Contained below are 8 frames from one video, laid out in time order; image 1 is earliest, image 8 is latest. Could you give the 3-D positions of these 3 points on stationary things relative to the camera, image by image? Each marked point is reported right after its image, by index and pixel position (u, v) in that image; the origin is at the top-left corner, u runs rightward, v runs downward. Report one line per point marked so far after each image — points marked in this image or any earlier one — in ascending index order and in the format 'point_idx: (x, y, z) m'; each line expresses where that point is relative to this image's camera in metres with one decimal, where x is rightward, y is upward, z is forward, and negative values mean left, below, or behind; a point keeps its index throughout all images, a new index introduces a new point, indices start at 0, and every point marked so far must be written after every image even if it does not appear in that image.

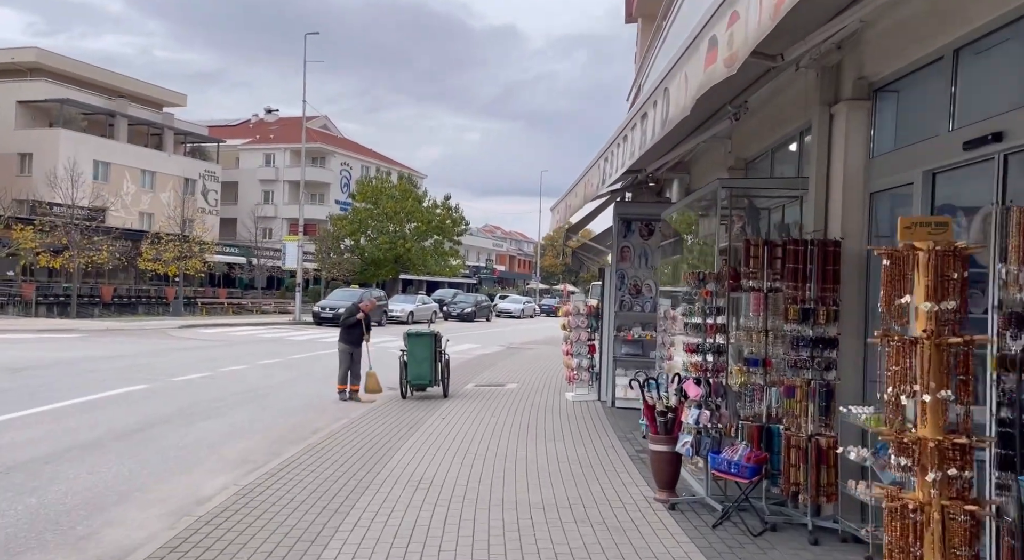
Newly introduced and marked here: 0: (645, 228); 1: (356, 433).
0: (+2.1, +0.8, +12.8) m
1: (-2.0, -1.9, +10.3) m
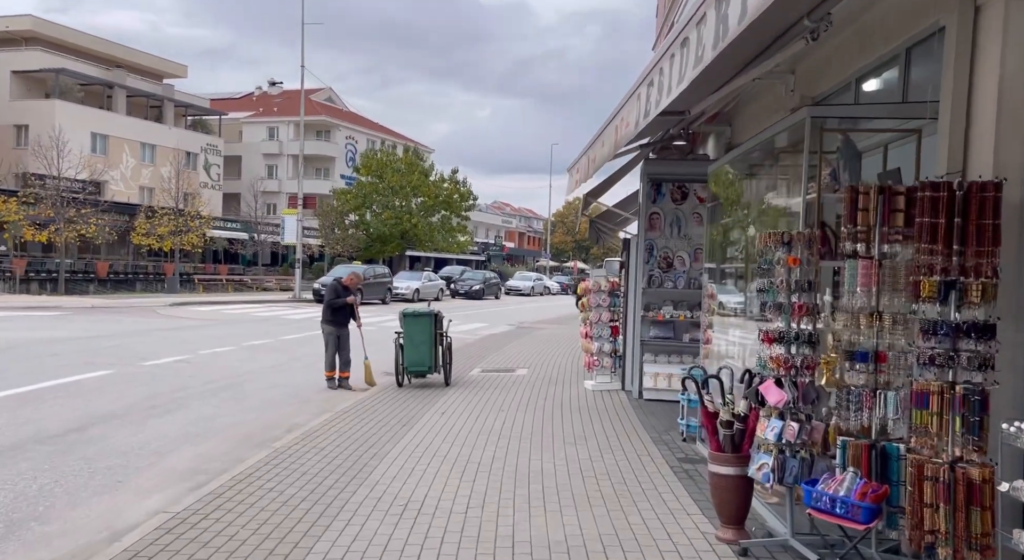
0: (+2.2, +1.2, +11.1) m
1: (-1.9, -1.6, +8.6) m
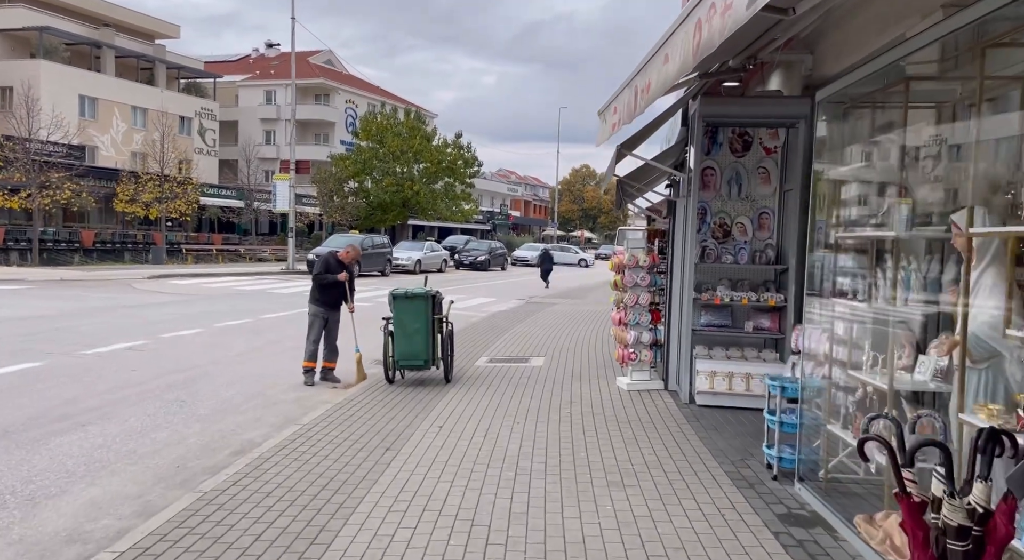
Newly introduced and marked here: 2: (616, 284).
0: (+2.4, +1.5, +8.7) m
1: (-1.7, -1.4, +6.5) m
2: (+1.2, -0.1, +9.4) m
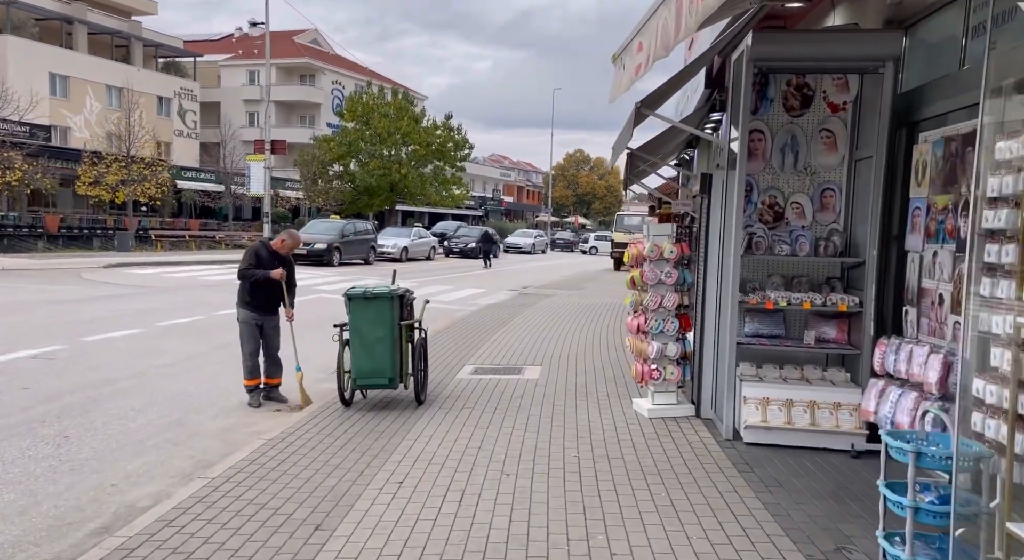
0: (+2.3, +1.5, +6.7) m
1: (-1.8, -1.4, +4.4) m
2: (+1.1, 0.0, +7.4) m
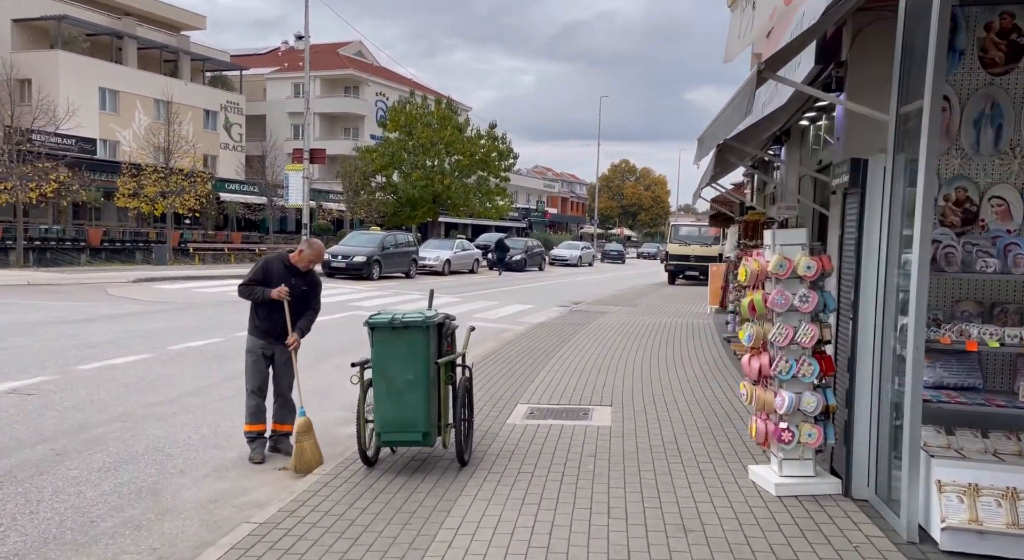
0: (+2.8, +1.4, +4.7) m
1: (-1.4, -1.5, +2.6) m
2: (+1.6, -0.2, +5.4) m
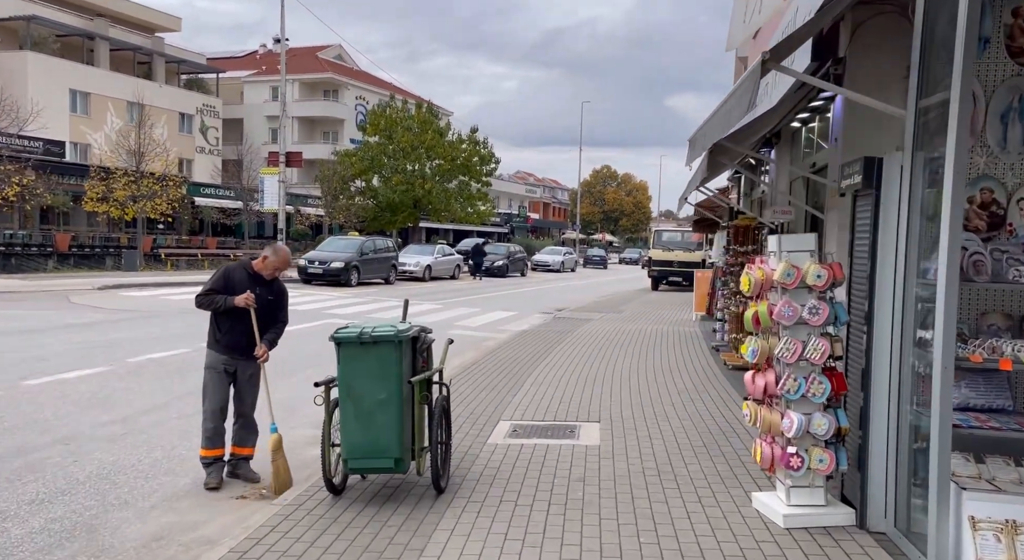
0: (+2.7, +1.3, +4.2) m
1: (-1.5, -1.6, +2.0) m
2: (+1.5, -0.2, +5.0) m
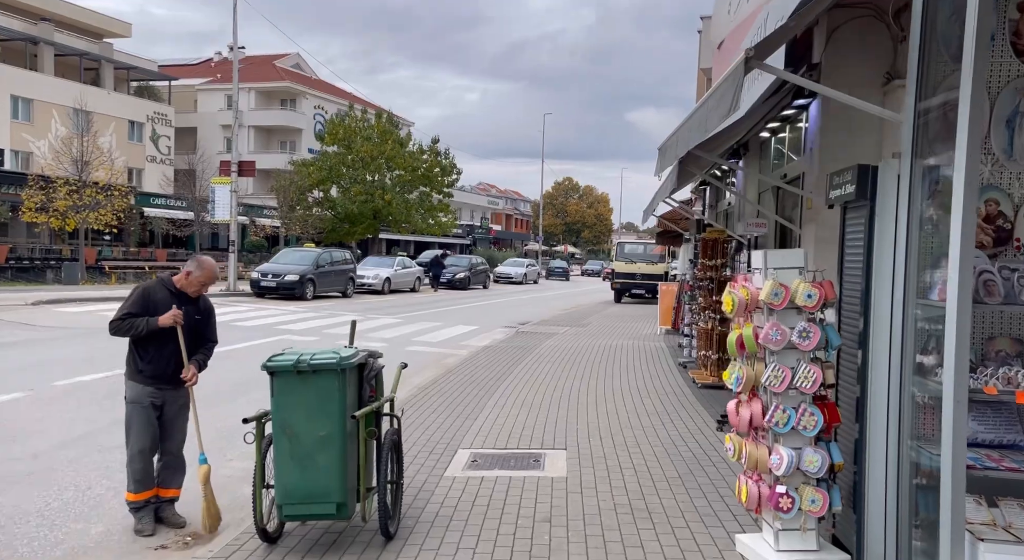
0: (+2.5, +1.2, +3.8) m
1: (-1.6, -1.7, +1.4) m
2: (+1.3, -0.4, +4.5) m
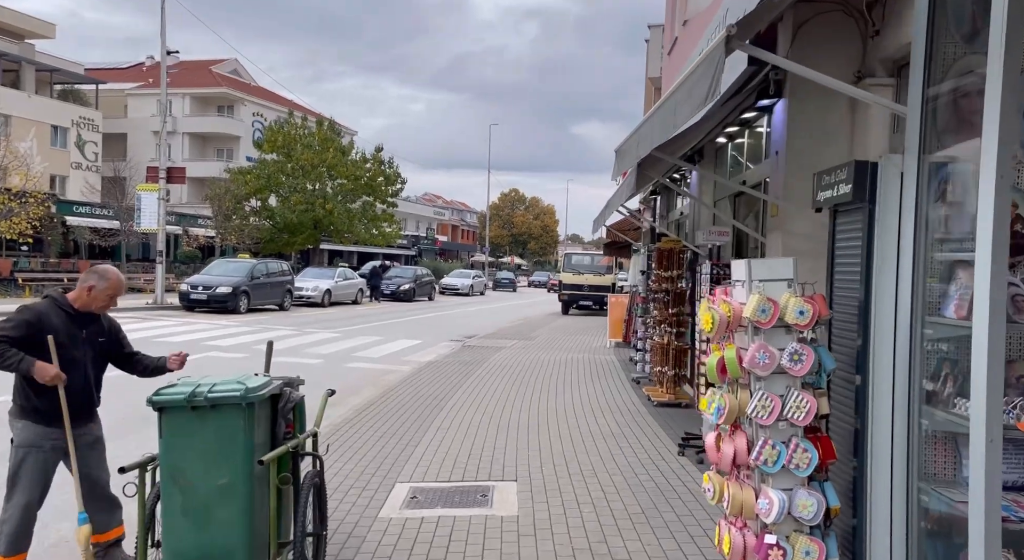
0: (+2.2, +1.2, +3.3) m
1: (-1.6, -1.7, +0.6) m
2: (+1.0, -0.4, +3.9) m
